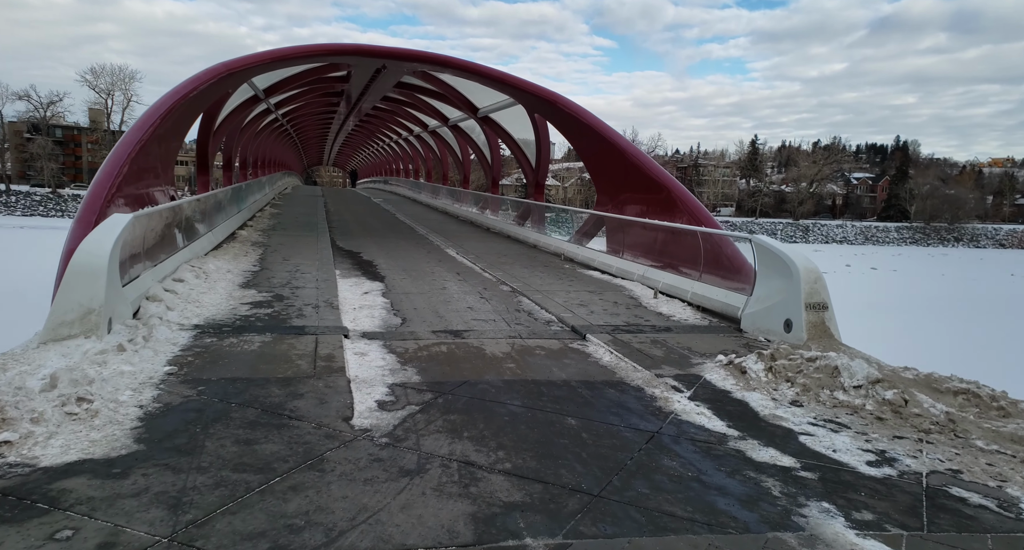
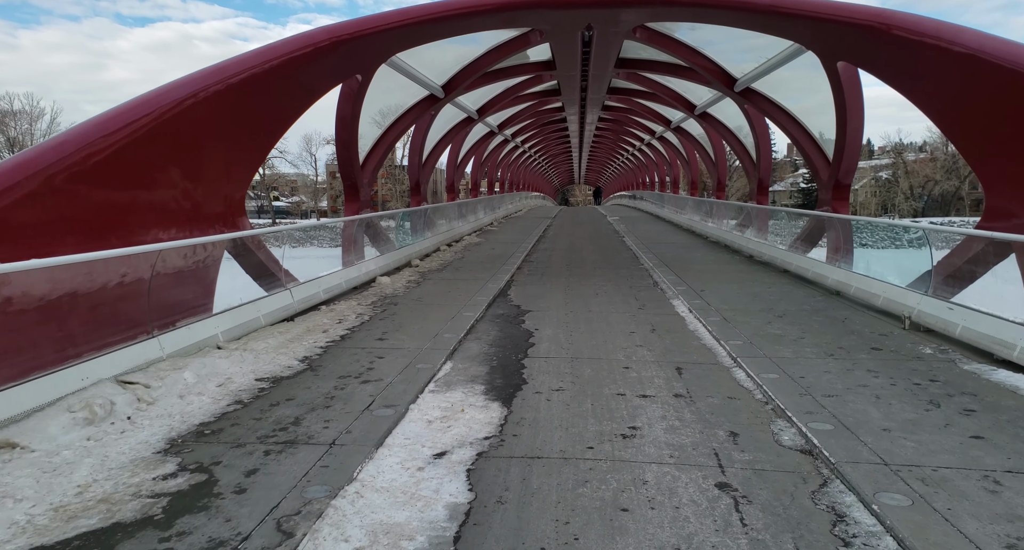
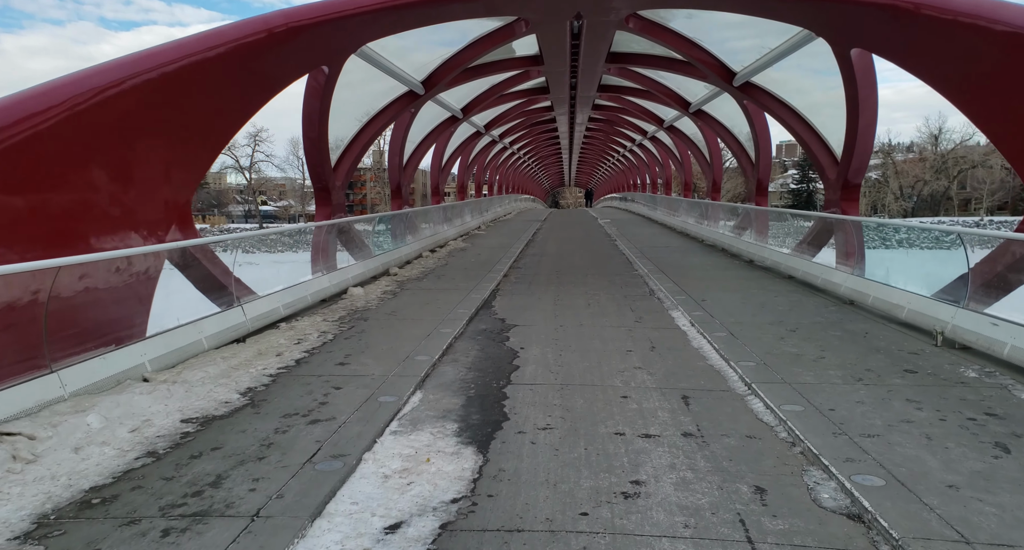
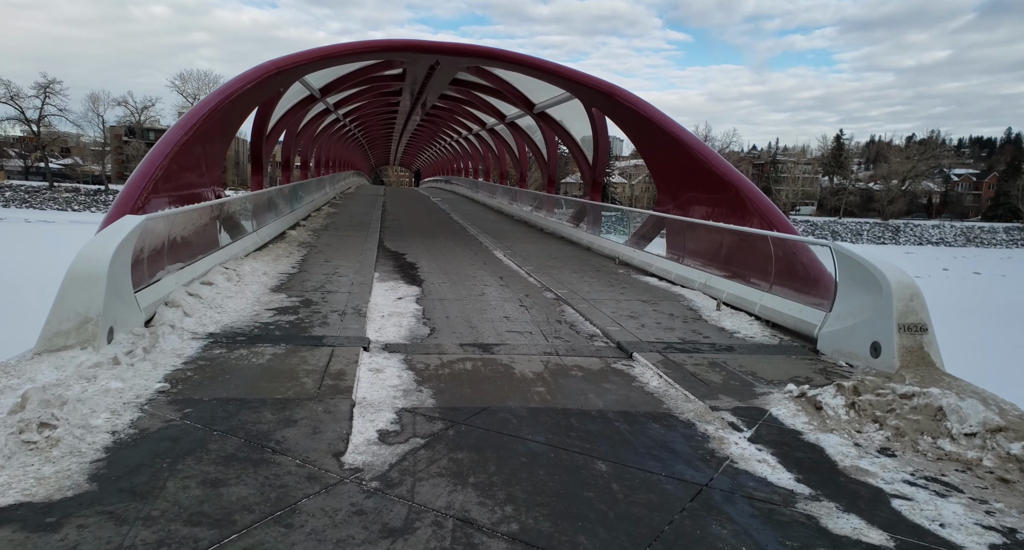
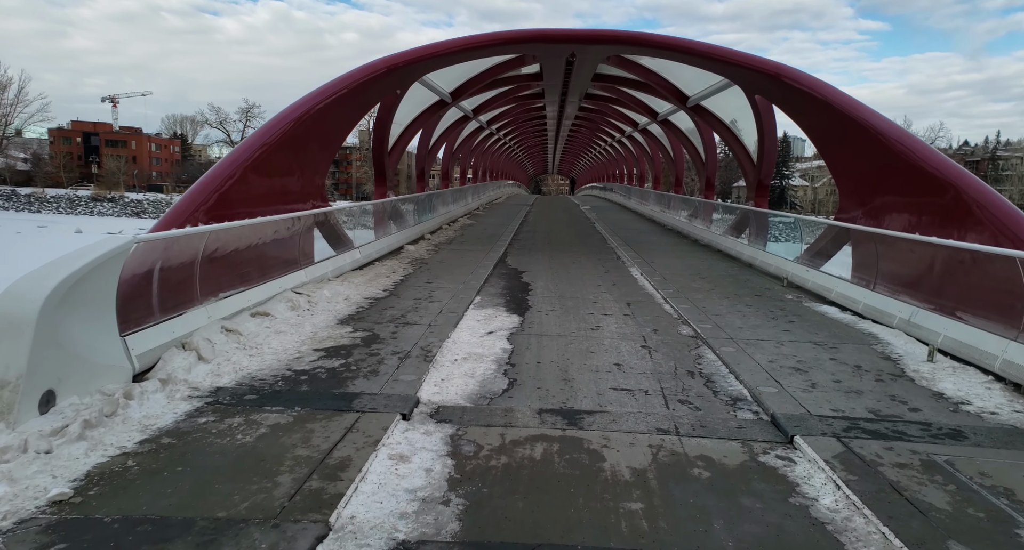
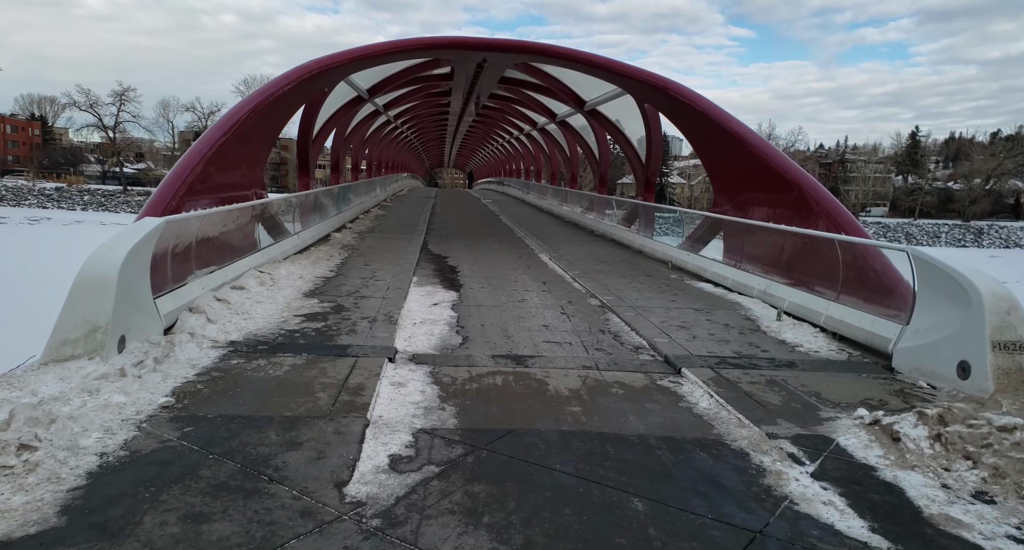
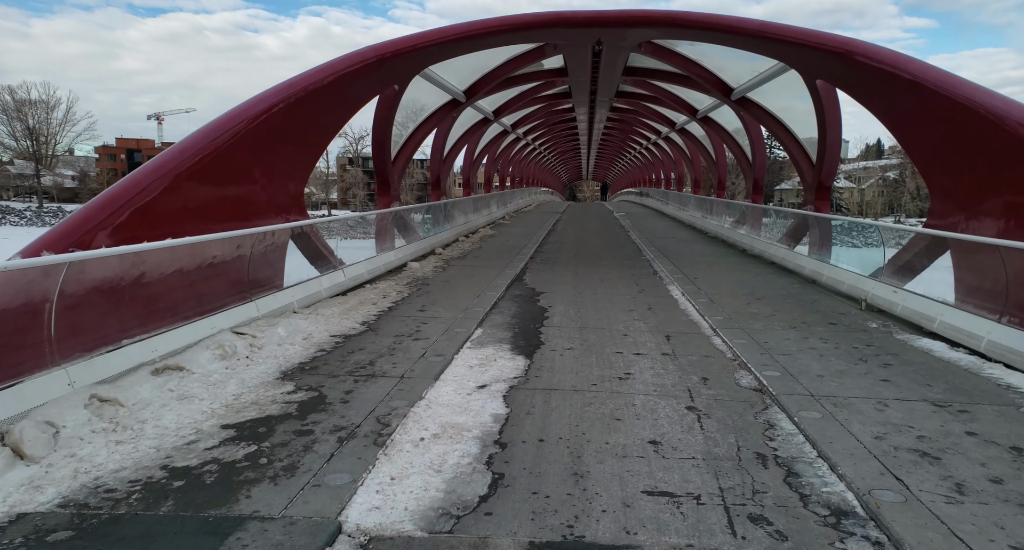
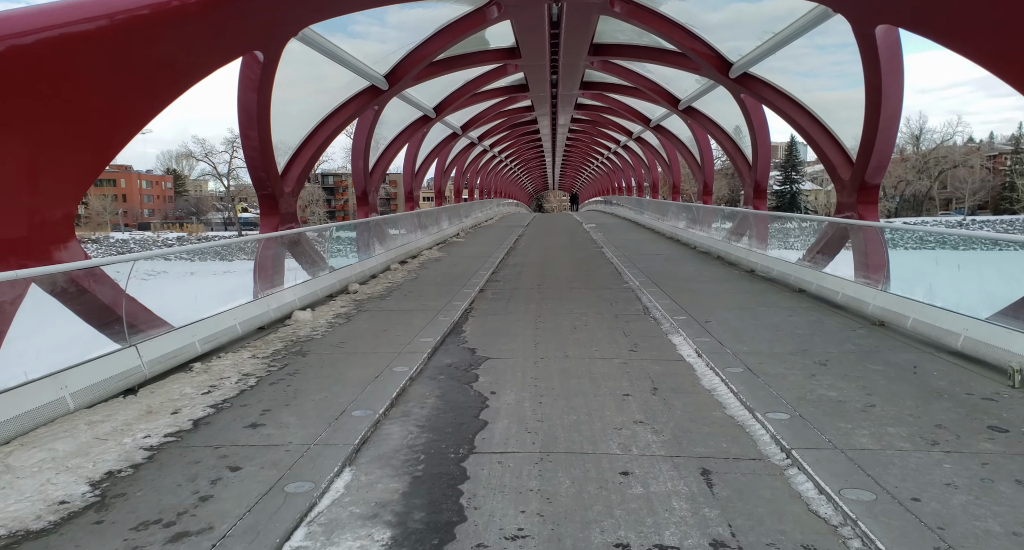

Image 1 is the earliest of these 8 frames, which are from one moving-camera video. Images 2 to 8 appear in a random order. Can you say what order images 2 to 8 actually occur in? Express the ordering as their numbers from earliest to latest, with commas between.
4, 6, 5, 7, 2, 3, 8
